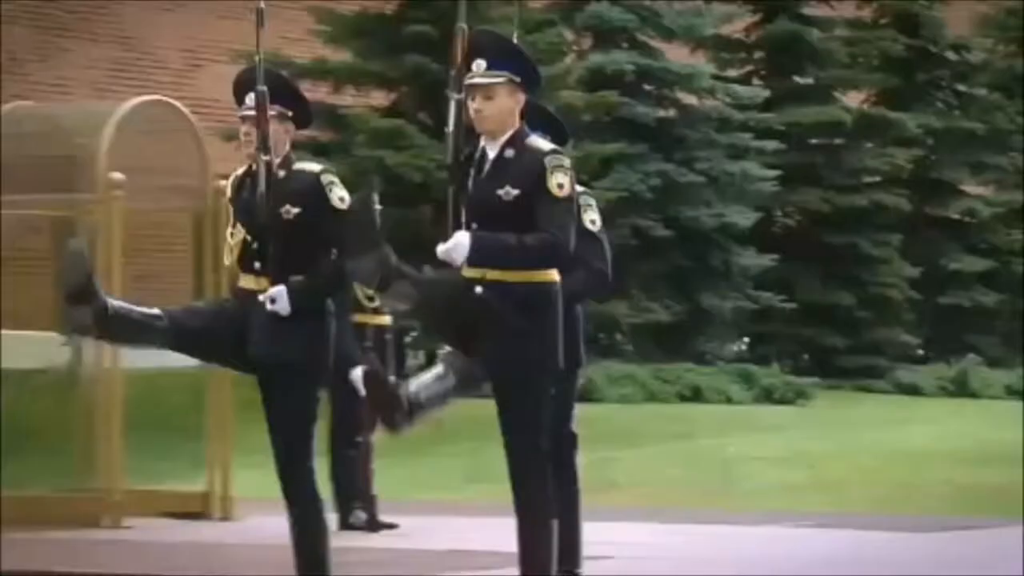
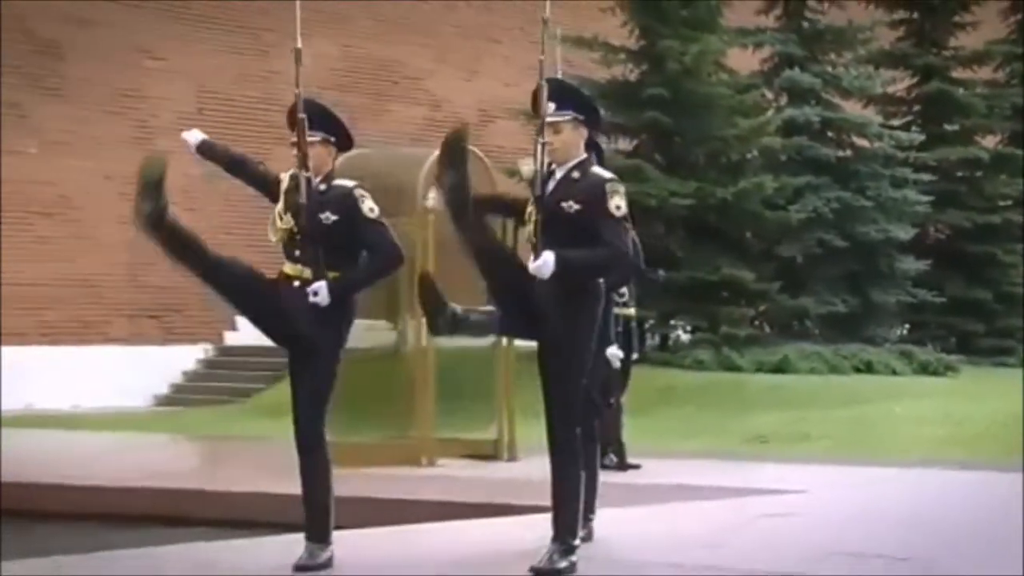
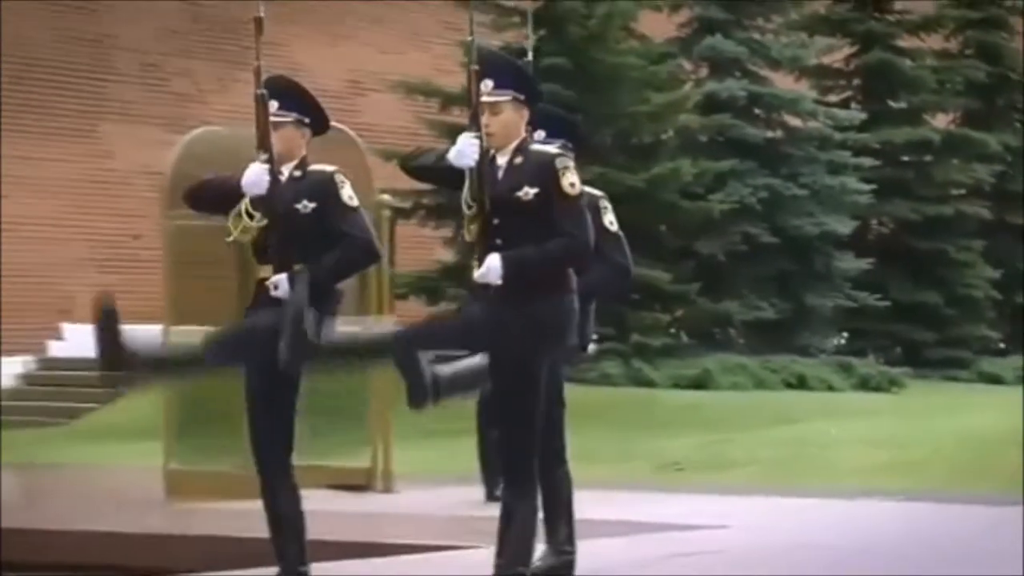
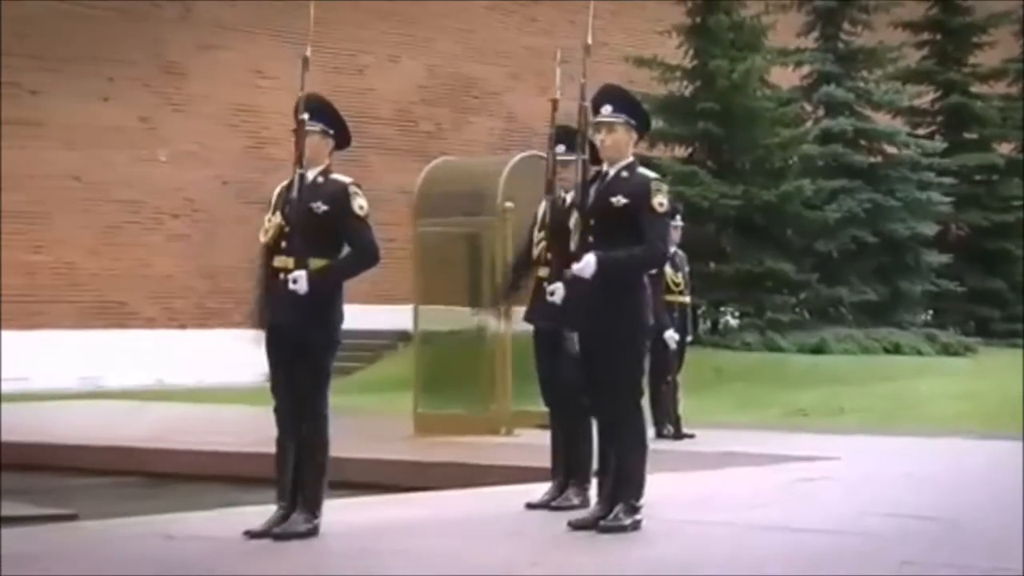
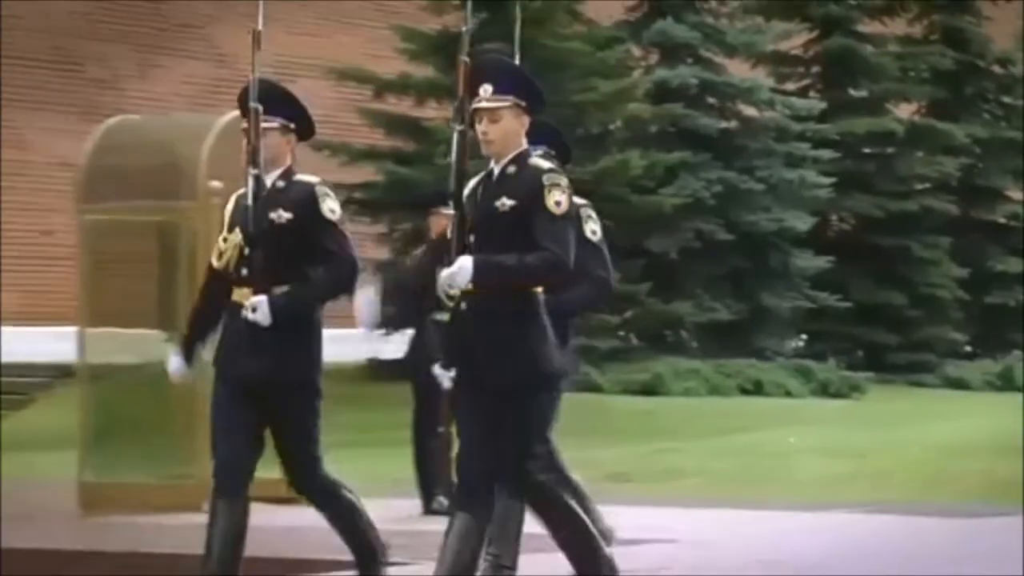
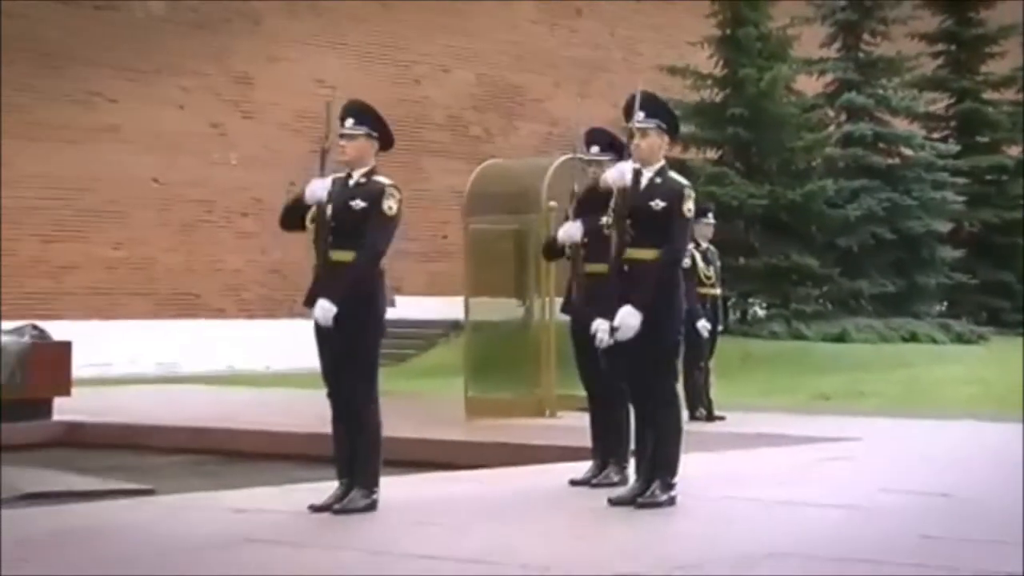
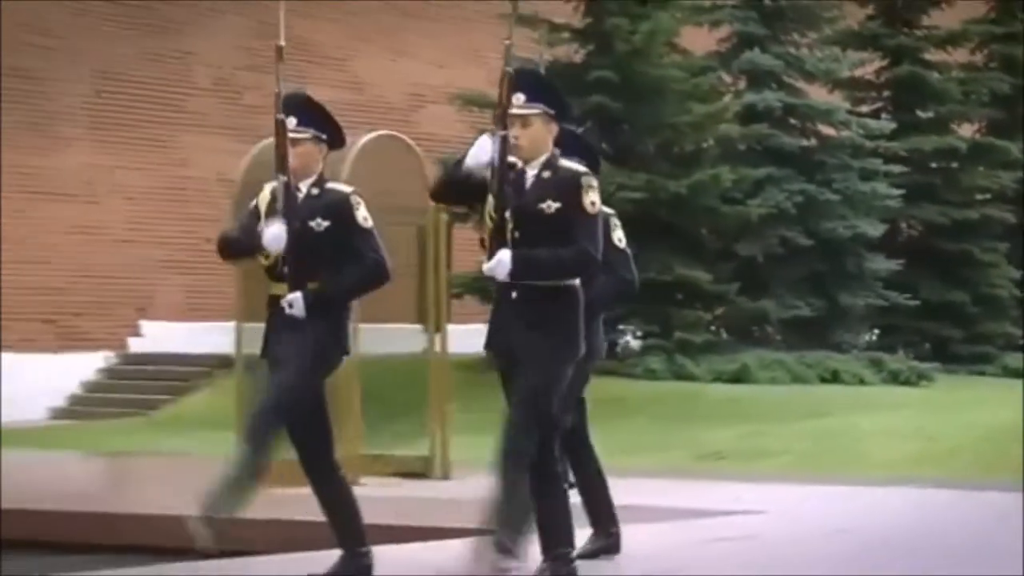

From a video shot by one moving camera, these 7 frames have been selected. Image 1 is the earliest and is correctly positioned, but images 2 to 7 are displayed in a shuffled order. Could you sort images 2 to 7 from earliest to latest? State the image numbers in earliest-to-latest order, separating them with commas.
5, 3, 7, 2, 4, 6
